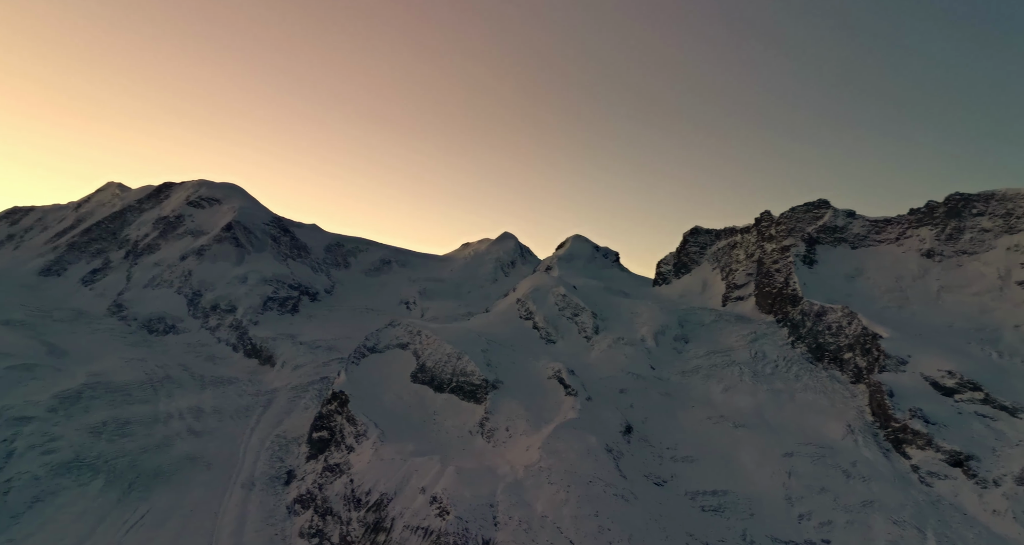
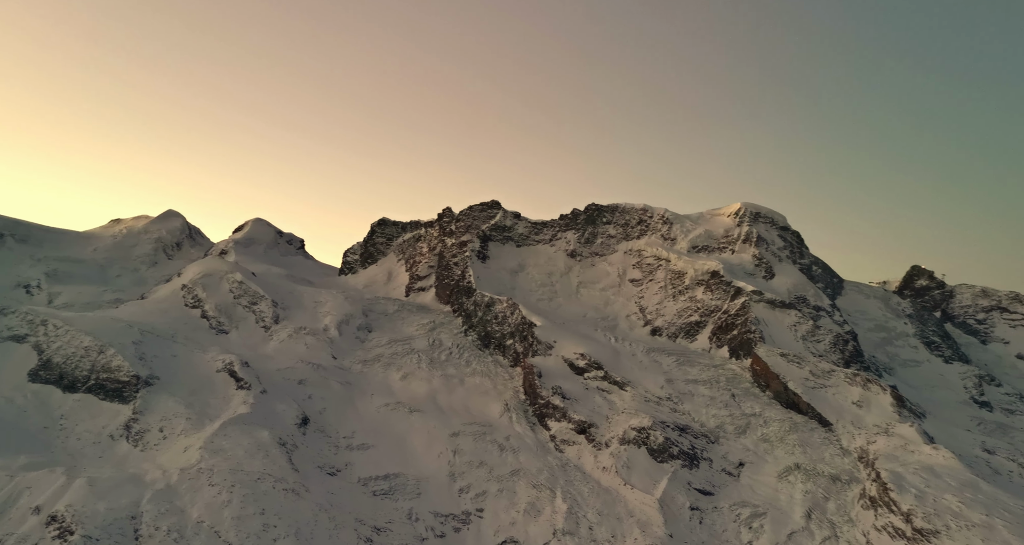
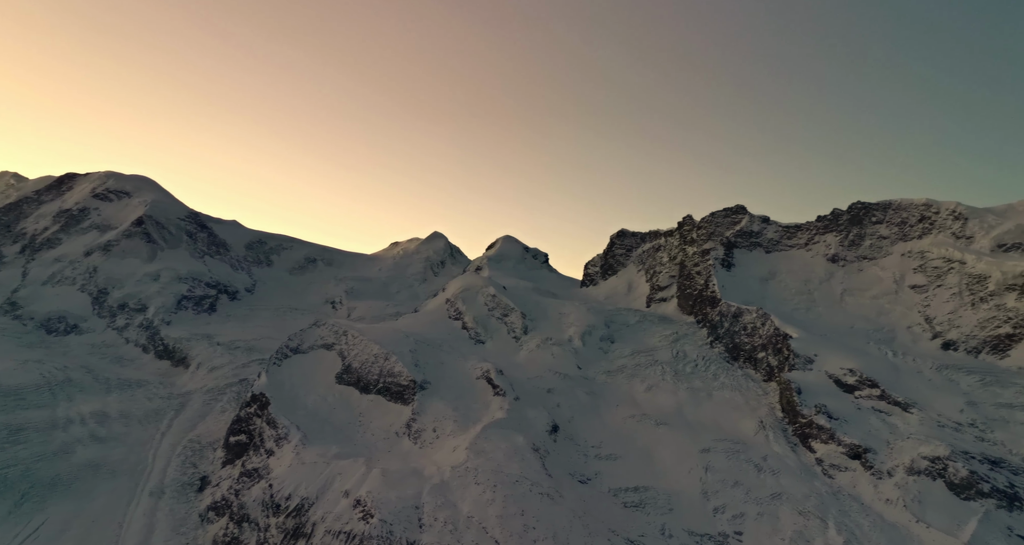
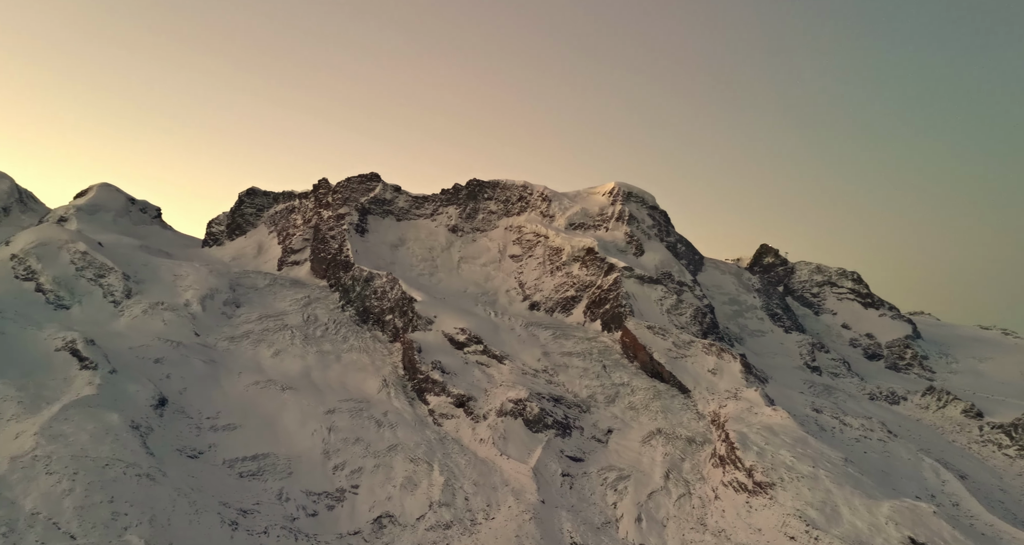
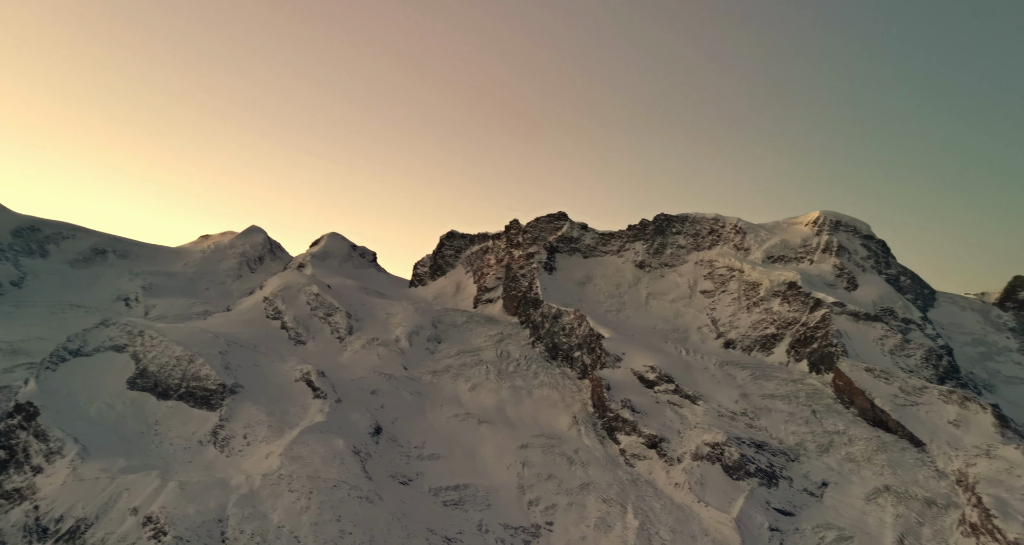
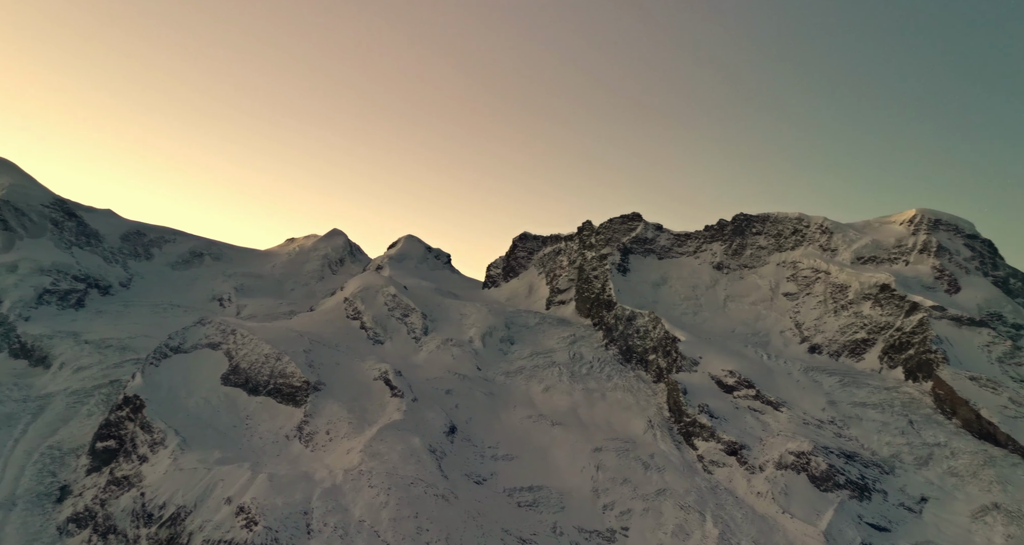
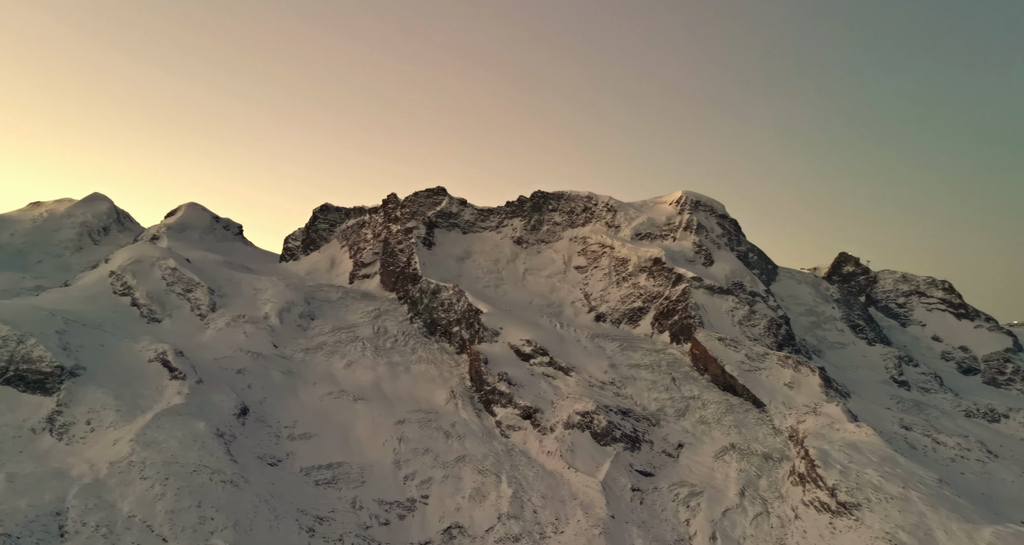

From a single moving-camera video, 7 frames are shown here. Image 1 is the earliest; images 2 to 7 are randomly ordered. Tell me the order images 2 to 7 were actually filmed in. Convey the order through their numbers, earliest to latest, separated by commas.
3, 6, 5, 2, 7, 4
